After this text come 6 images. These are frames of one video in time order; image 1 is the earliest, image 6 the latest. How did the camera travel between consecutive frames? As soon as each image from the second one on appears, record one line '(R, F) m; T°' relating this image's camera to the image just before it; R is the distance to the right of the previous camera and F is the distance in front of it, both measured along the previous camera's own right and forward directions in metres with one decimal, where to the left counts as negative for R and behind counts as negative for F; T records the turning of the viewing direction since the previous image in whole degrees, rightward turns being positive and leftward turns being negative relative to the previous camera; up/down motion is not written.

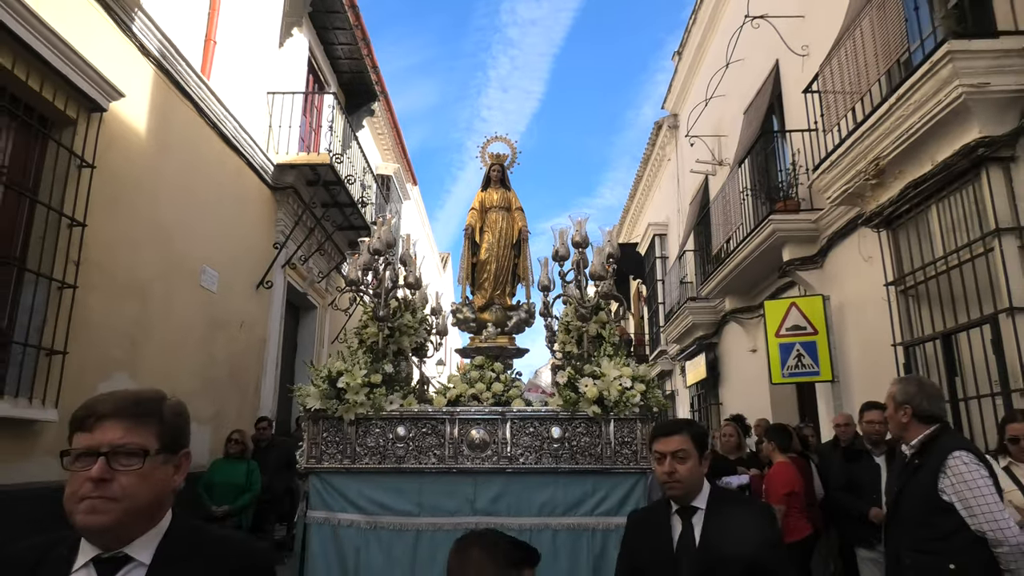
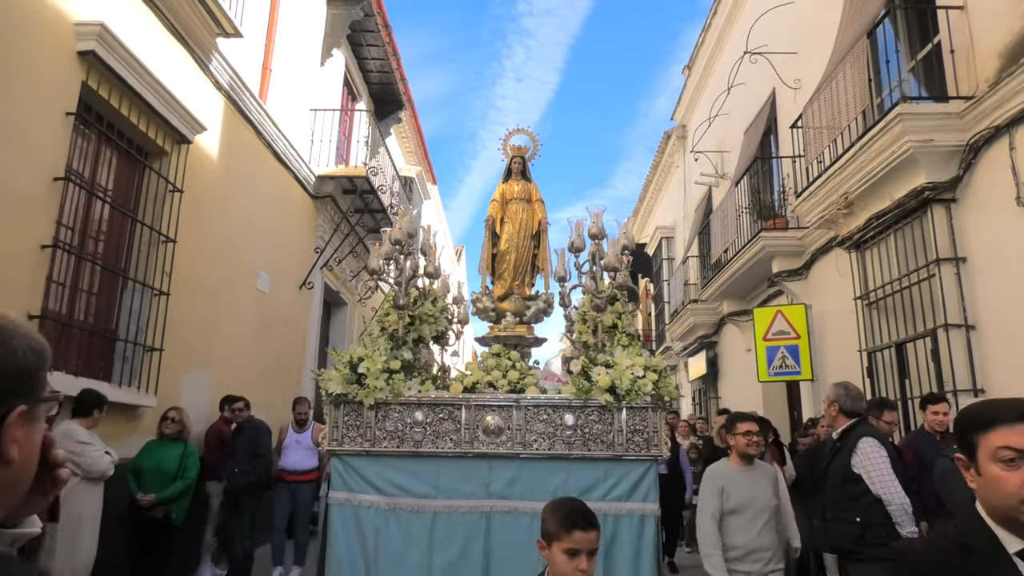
(-0.1, -0.8) m; -1°
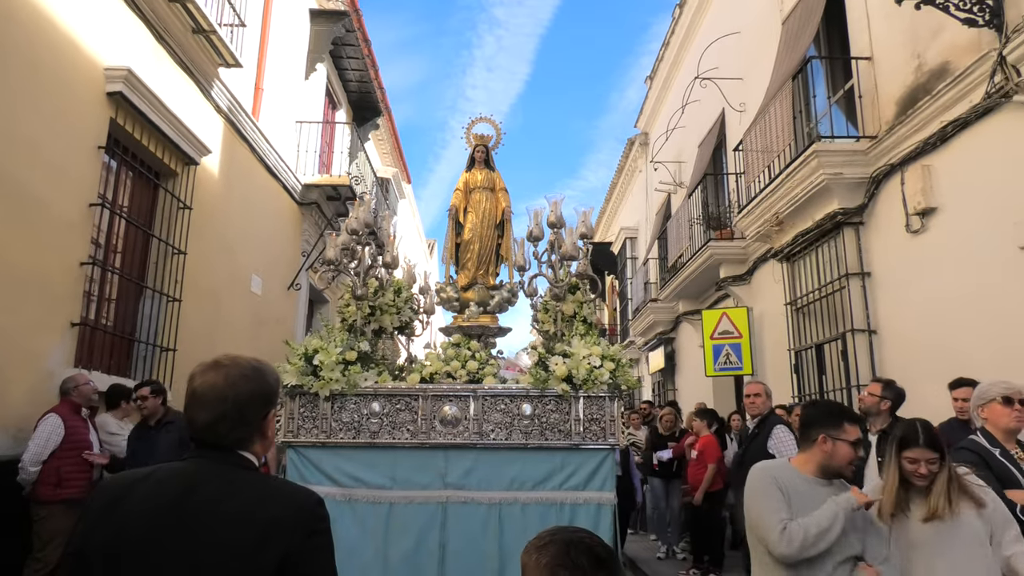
(0.0, -0.7) m; +3°
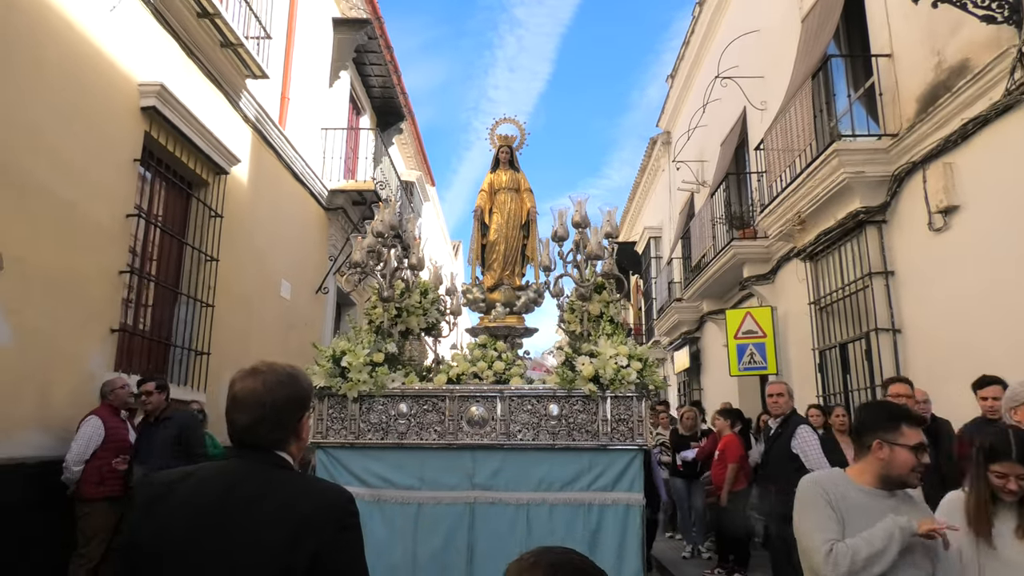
(0.0, -0.1) m; -2°
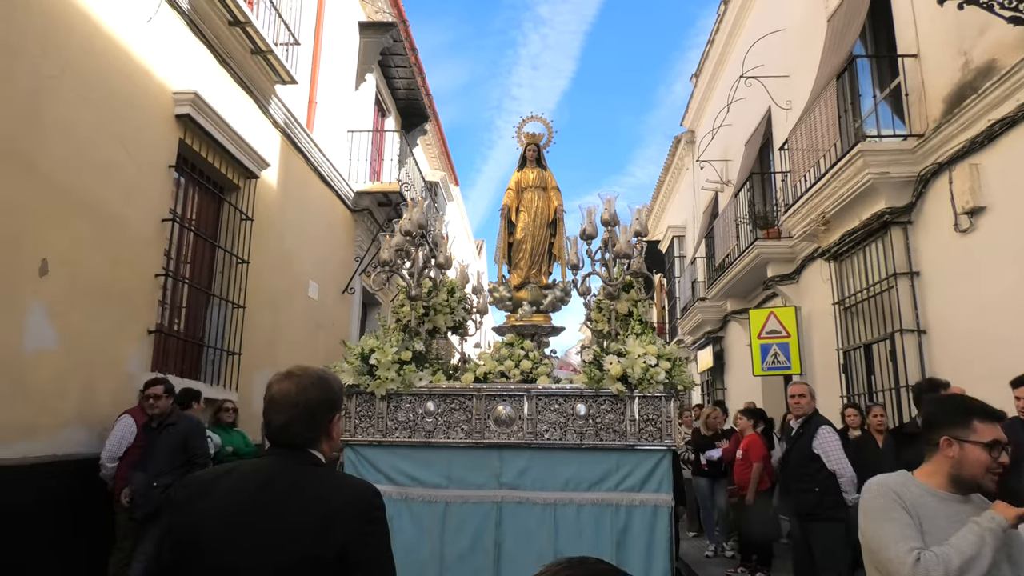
(0.0, -0.1) m; -2°
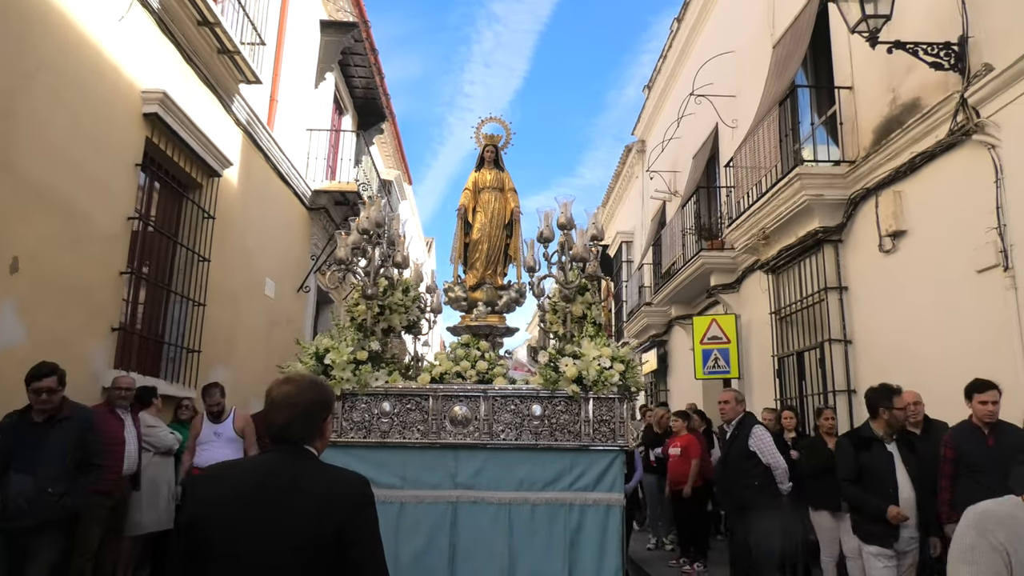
(-0.1, -0.2) m; +5°
